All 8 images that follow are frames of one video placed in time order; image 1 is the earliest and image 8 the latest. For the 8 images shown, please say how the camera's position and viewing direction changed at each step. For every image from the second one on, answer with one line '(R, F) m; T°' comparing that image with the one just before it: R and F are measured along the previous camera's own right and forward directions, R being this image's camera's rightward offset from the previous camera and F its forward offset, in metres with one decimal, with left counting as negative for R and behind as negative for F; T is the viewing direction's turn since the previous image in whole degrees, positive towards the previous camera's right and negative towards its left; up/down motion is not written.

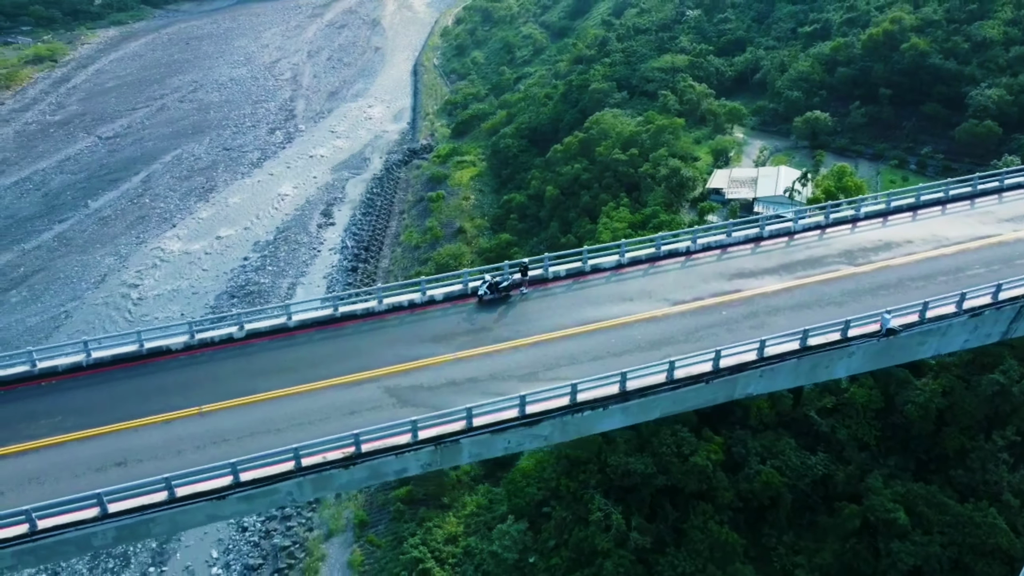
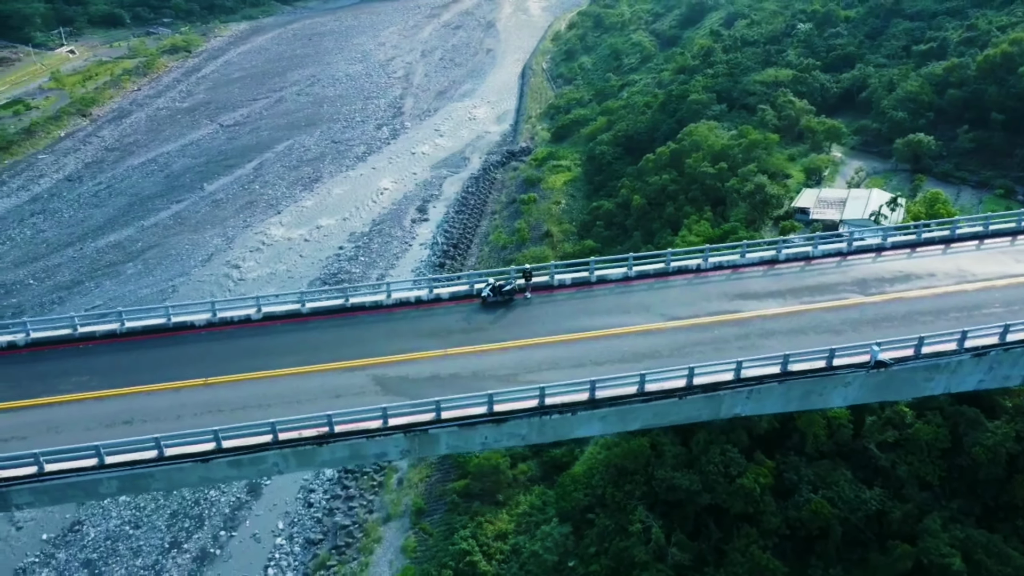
(+1.0, -0.3) m; -7°
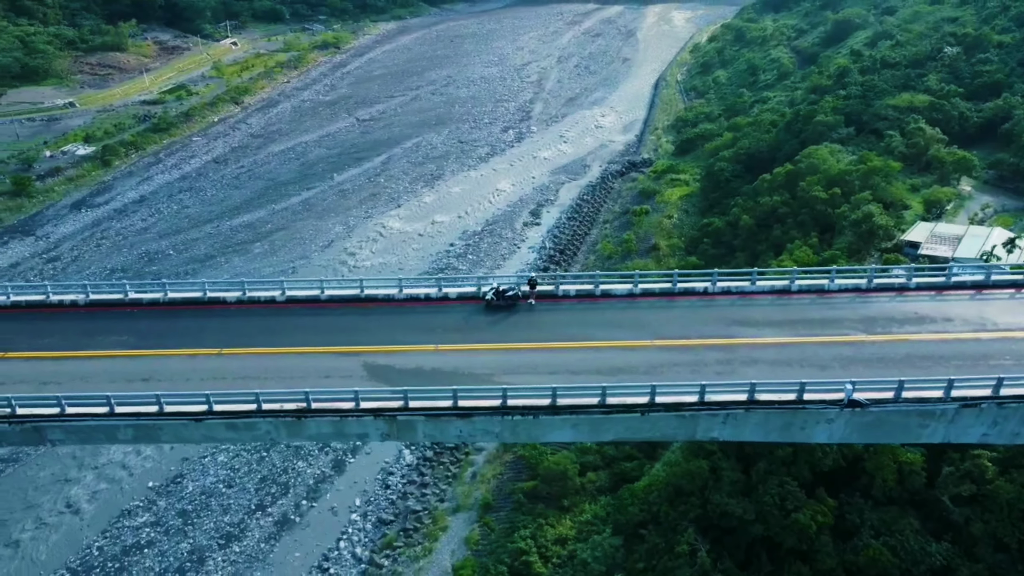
(+1.3, -0.3) m; -9°
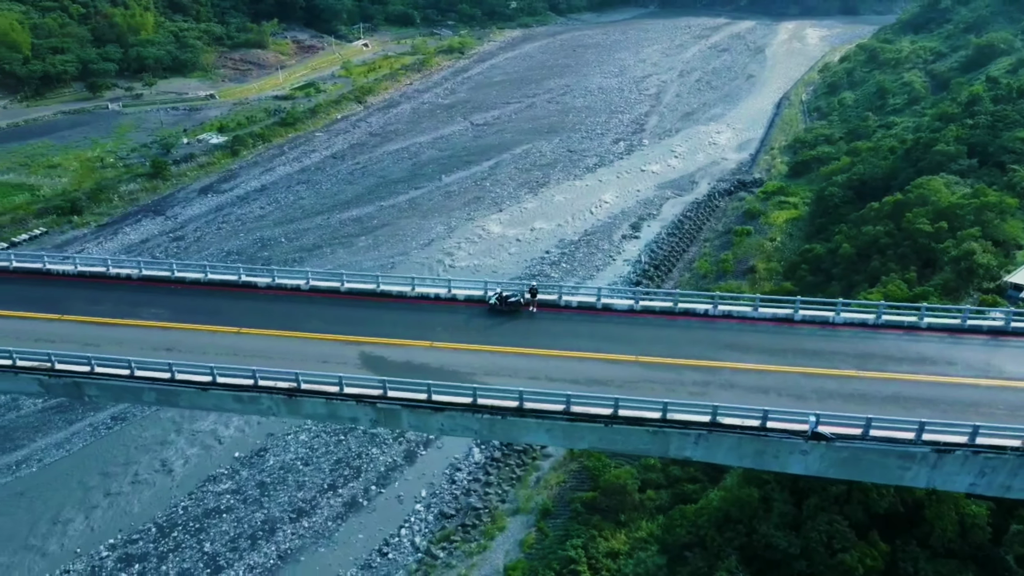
(+1.3, -0.3) m; -8°
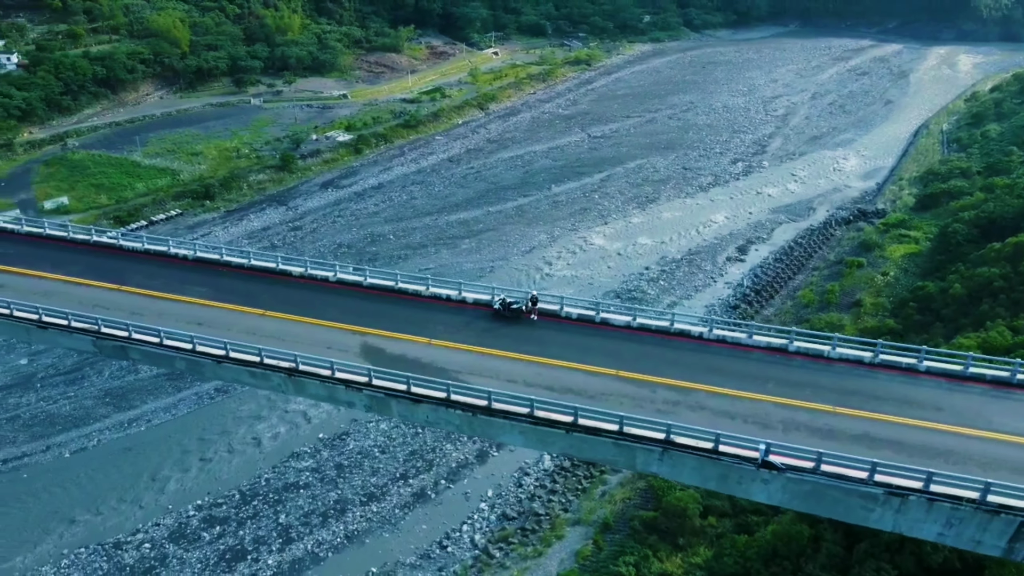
(+1.4, -0.3) m; -8°
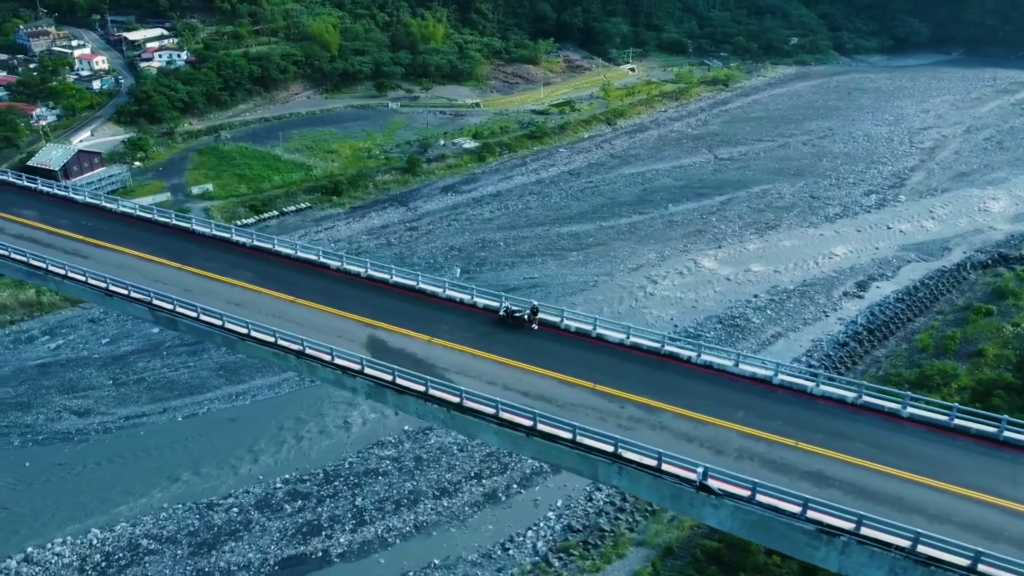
(+1.6, -0.4) m; -9°
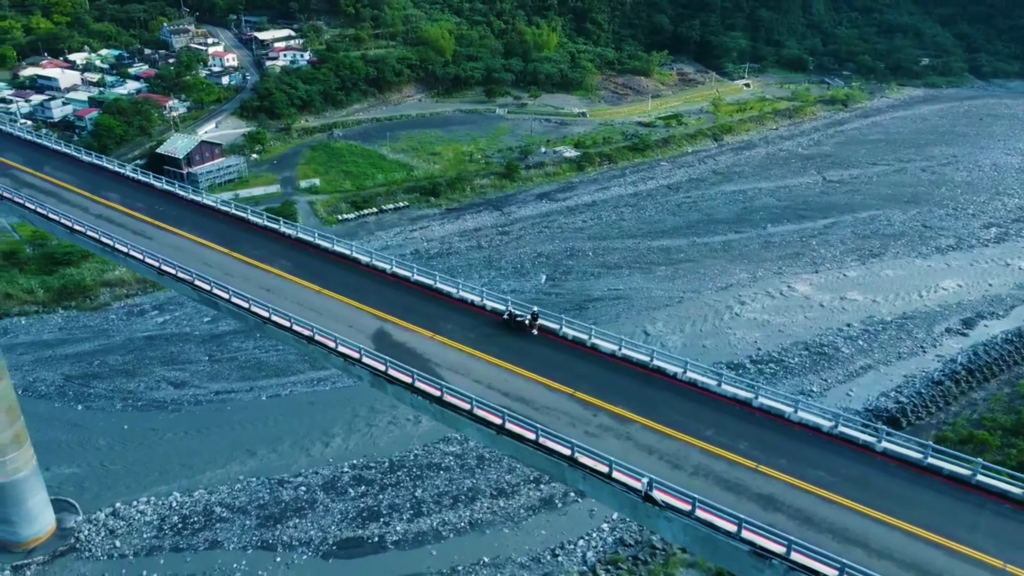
(+1.4, -0.3) m; -8°
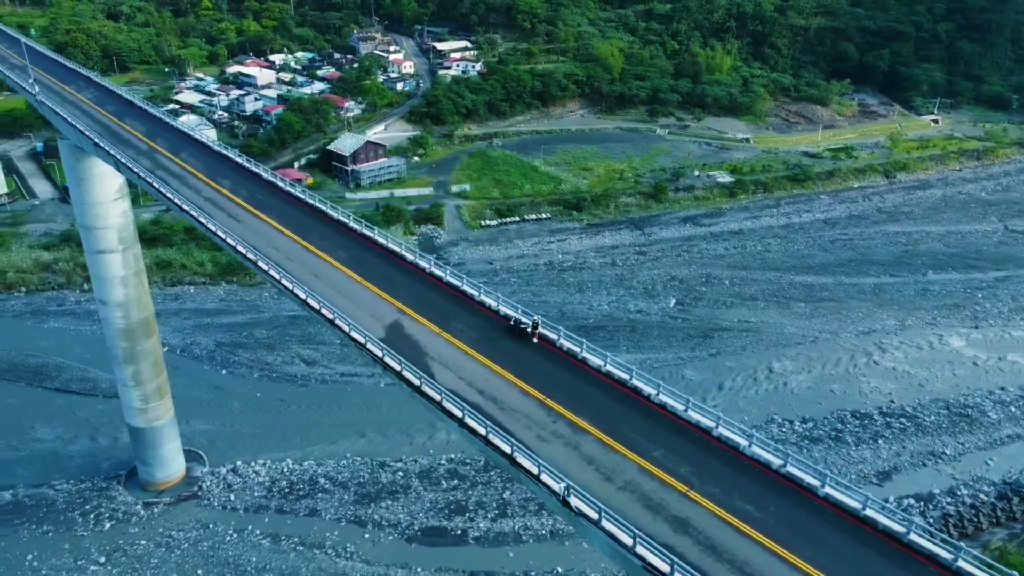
(+2.2, -0.4) m; -12°
